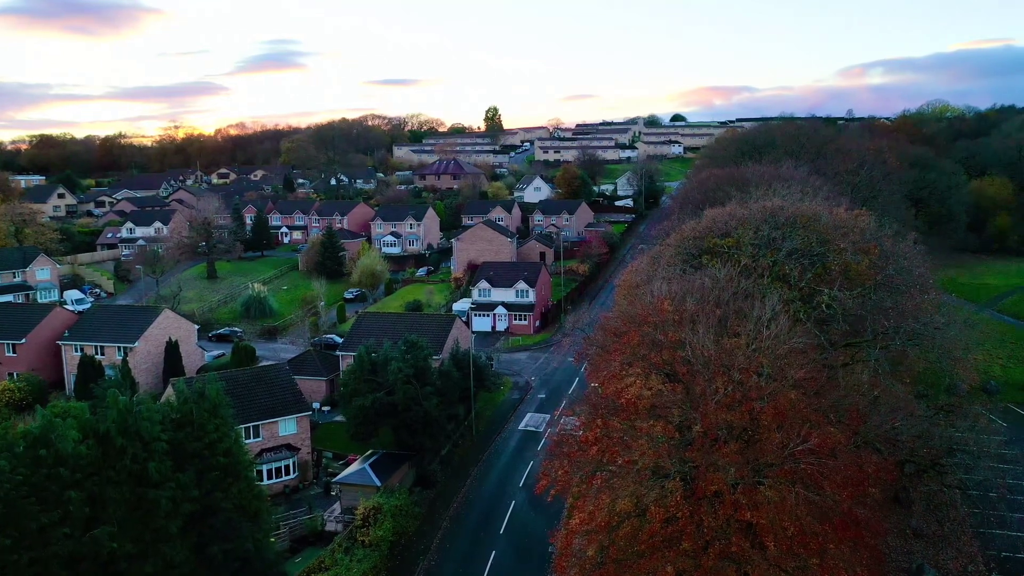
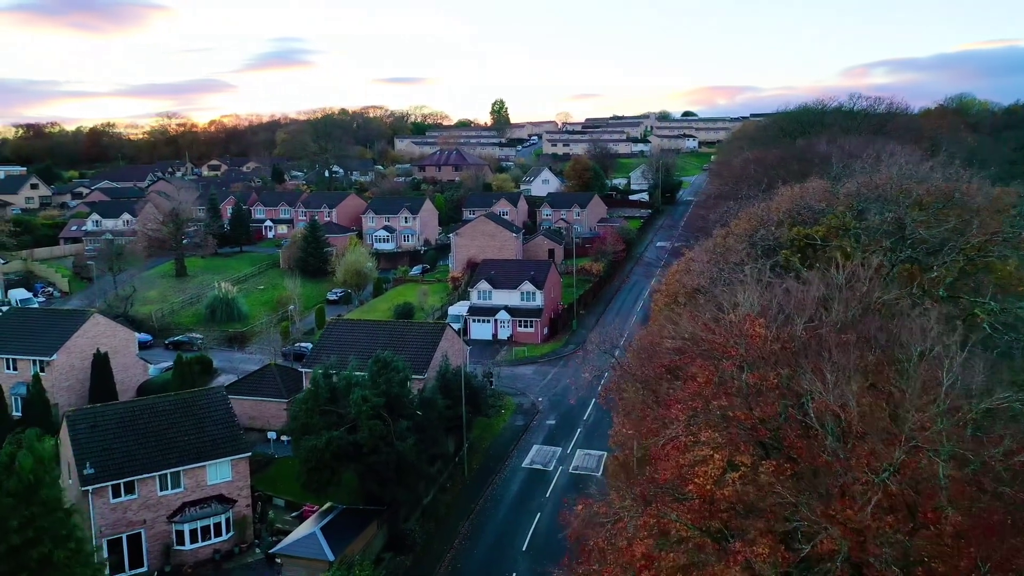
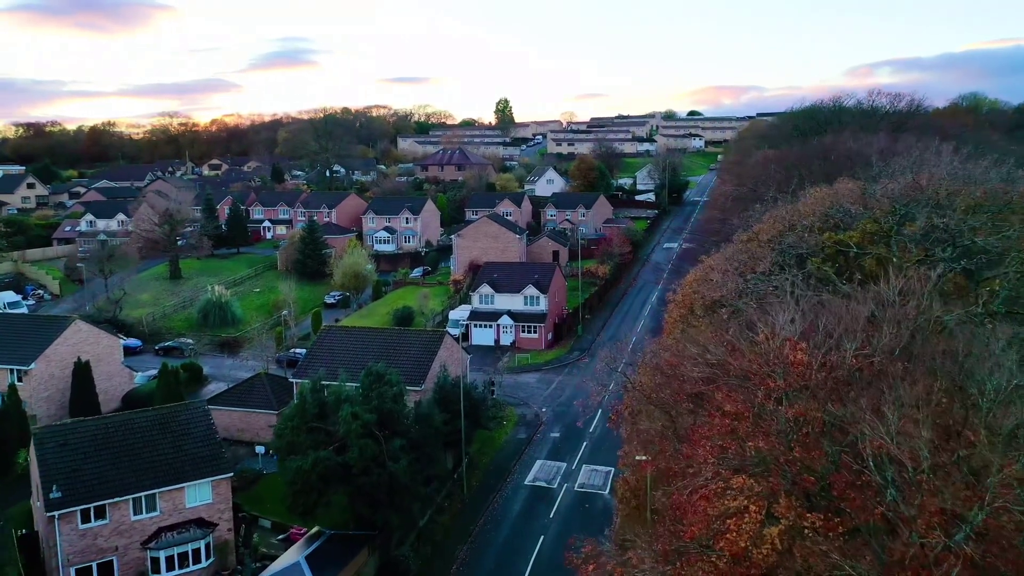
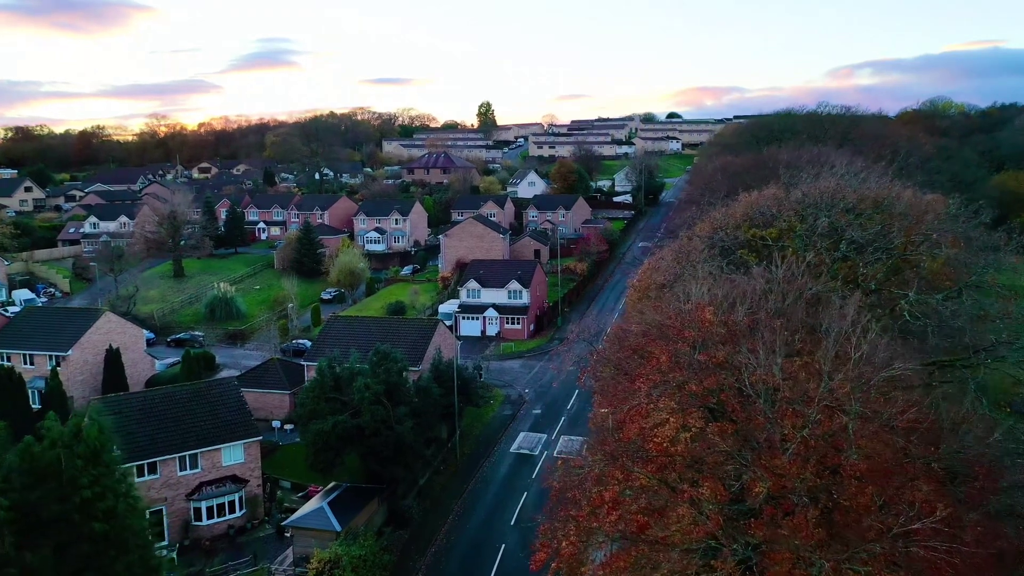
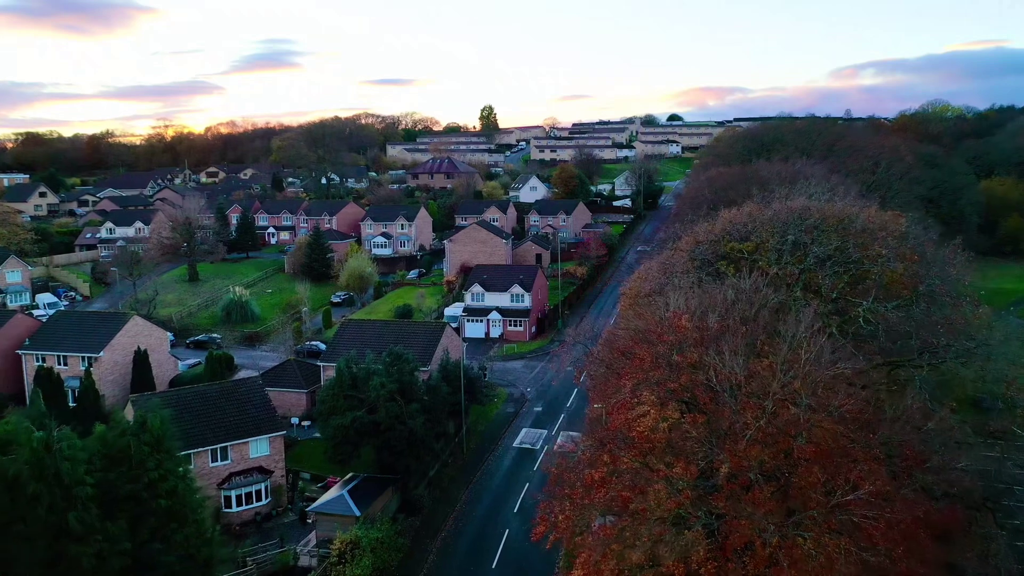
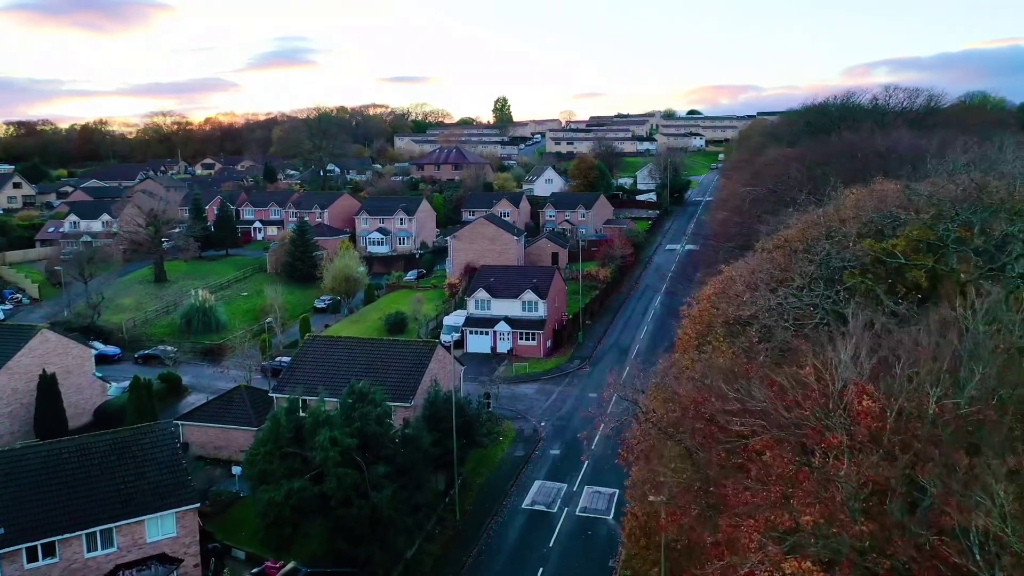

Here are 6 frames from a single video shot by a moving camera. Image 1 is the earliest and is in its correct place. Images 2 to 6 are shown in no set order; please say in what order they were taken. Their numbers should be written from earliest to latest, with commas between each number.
5, 4, 2, 3, 6
